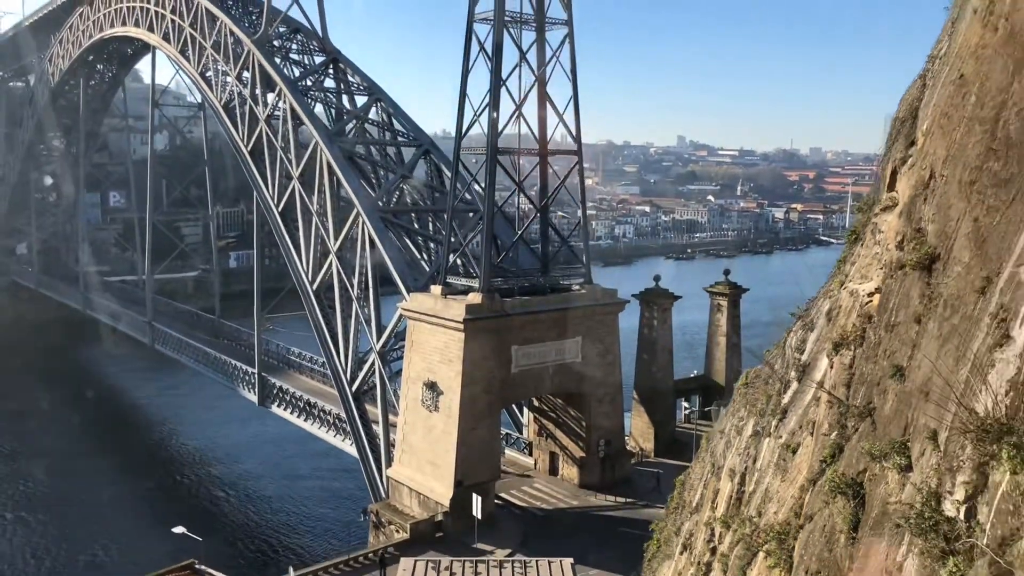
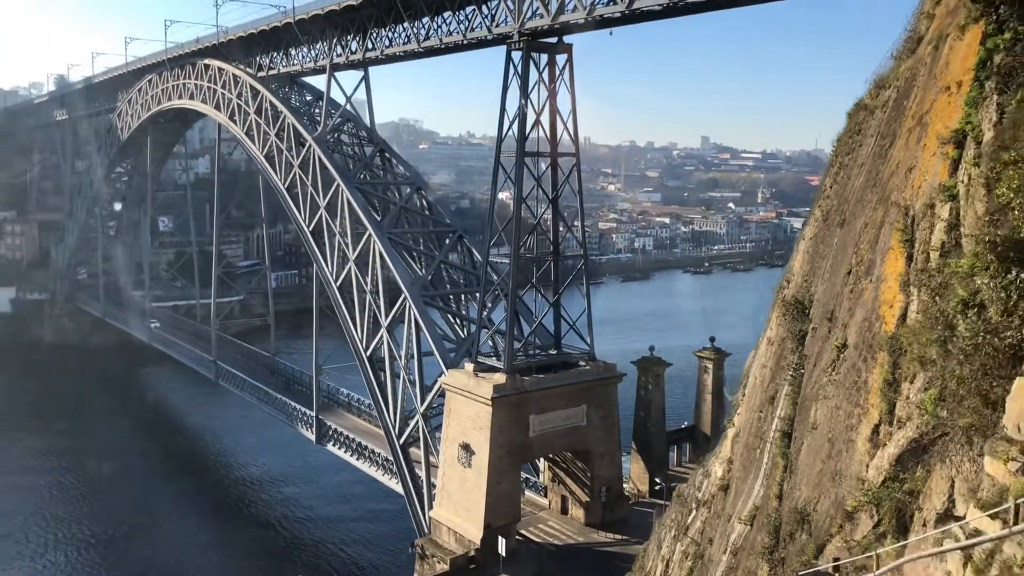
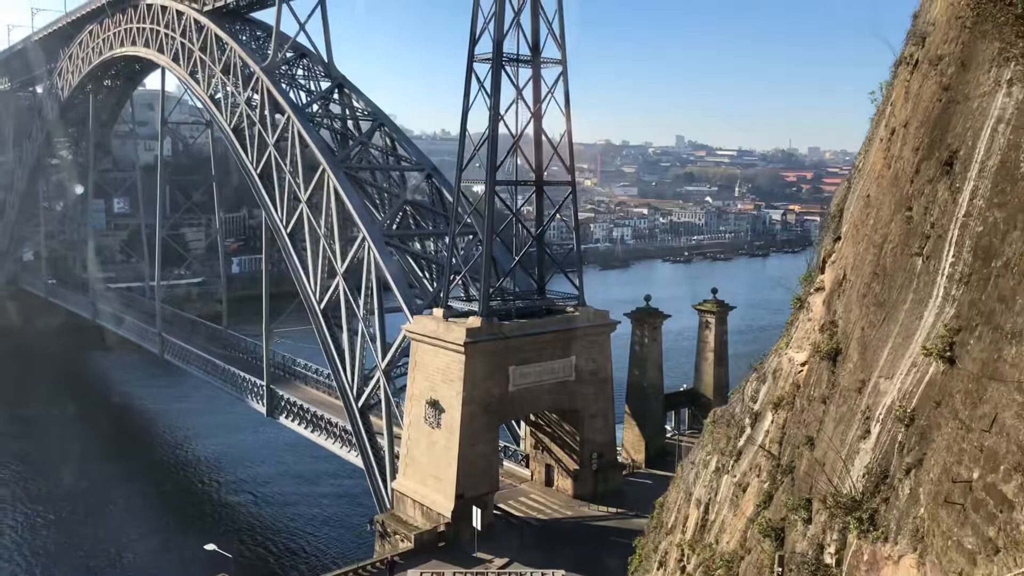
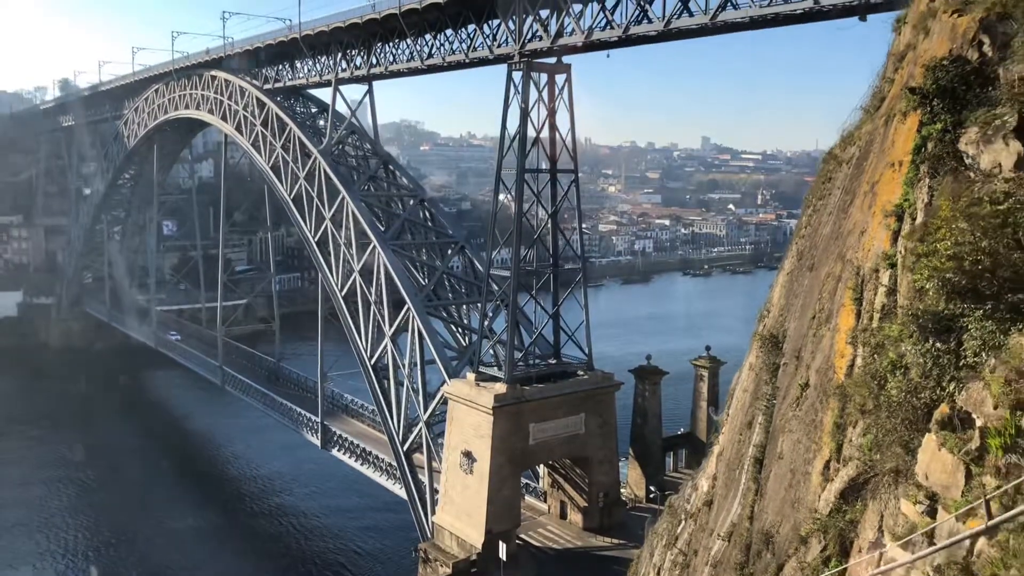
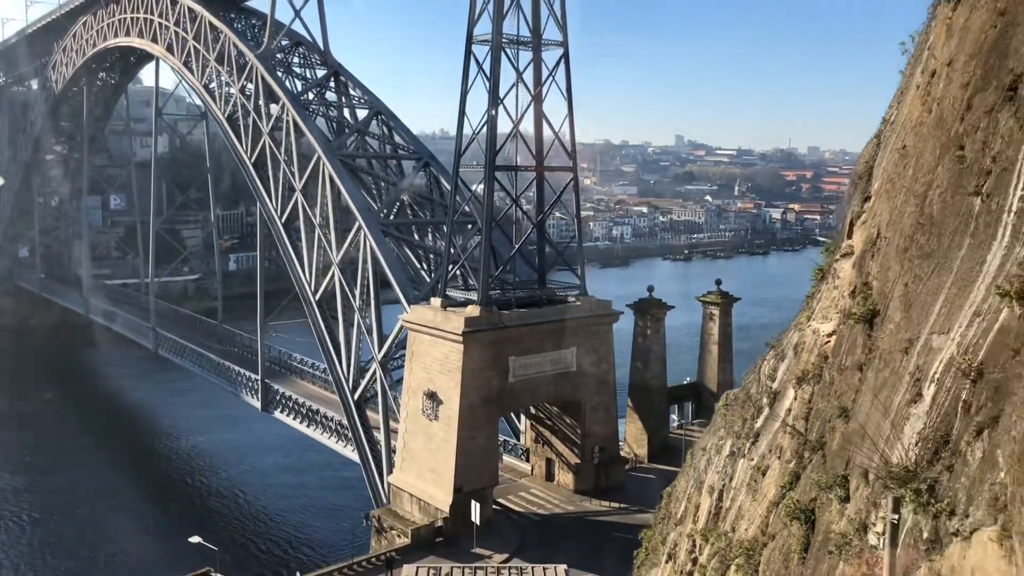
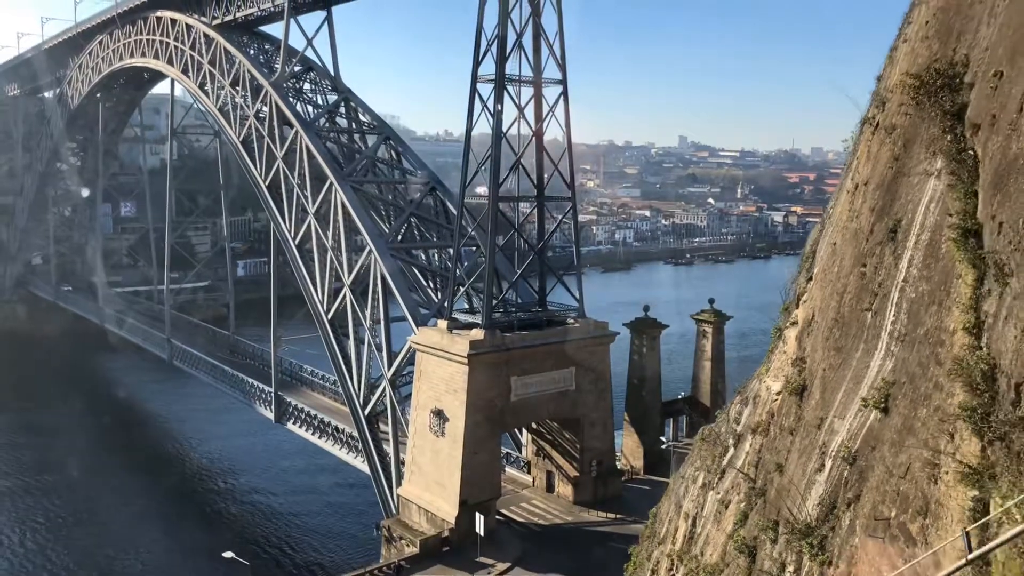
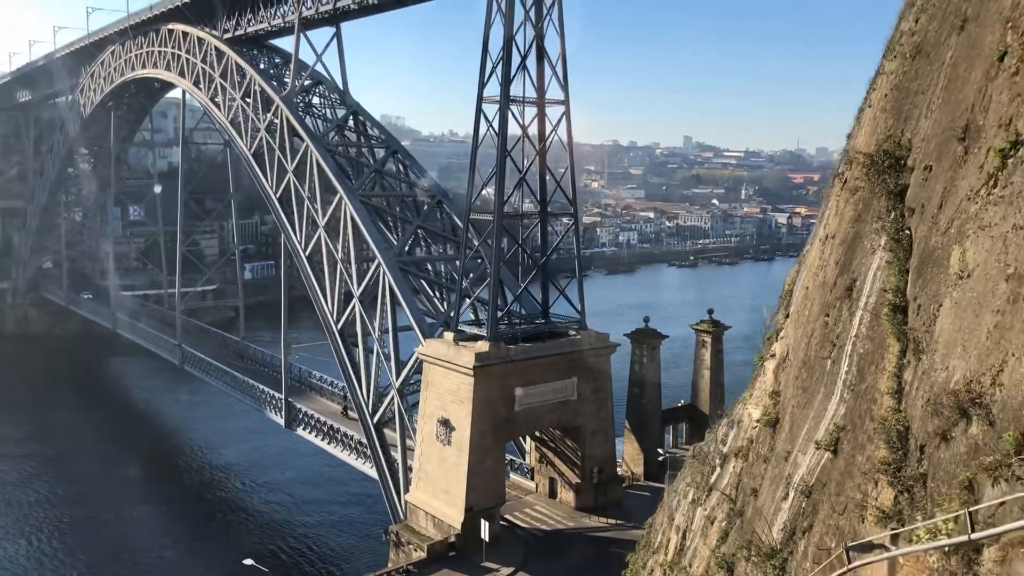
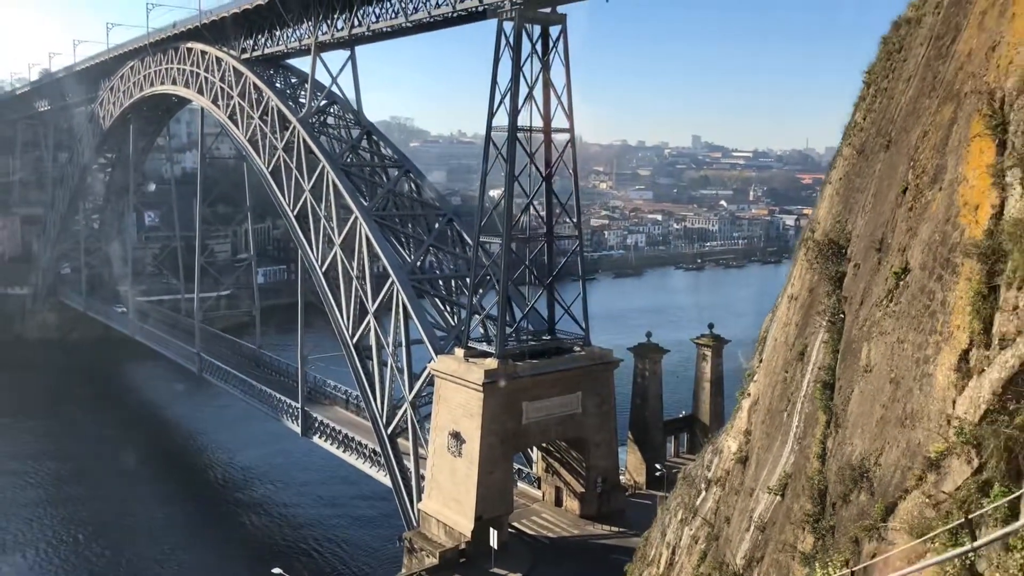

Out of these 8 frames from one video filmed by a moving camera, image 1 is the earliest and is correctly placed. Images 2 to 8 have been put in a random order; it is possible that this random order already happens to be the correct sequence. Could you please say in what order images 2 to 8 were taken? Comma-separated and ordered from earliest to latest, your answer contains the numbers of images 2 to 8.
5, 3, 6, 7, 8, 2, 4
